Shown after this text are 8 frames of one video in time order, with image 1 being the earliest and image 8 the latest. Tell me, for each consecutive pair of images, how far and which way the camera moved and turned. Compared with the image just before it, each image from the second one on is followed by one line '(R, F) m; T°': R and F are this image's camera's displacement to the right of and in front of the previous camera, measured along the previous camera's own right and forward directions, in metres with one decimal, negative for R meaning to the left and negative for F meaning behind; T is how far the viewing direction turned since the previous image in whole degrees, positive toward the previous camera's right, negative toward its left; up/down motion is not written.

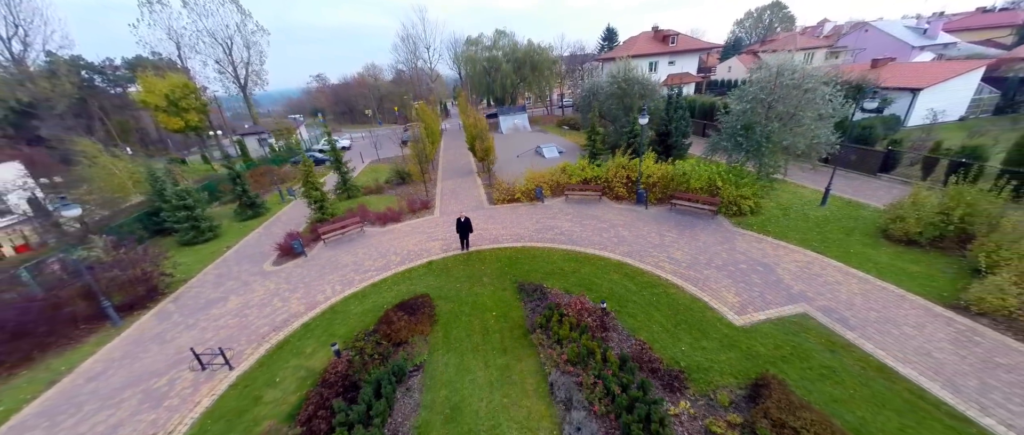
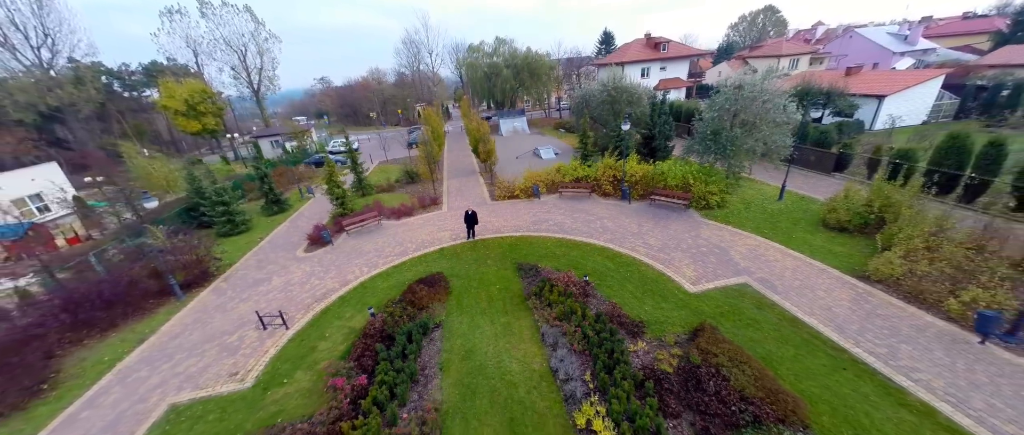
(0.0, -1.8) m; 0°
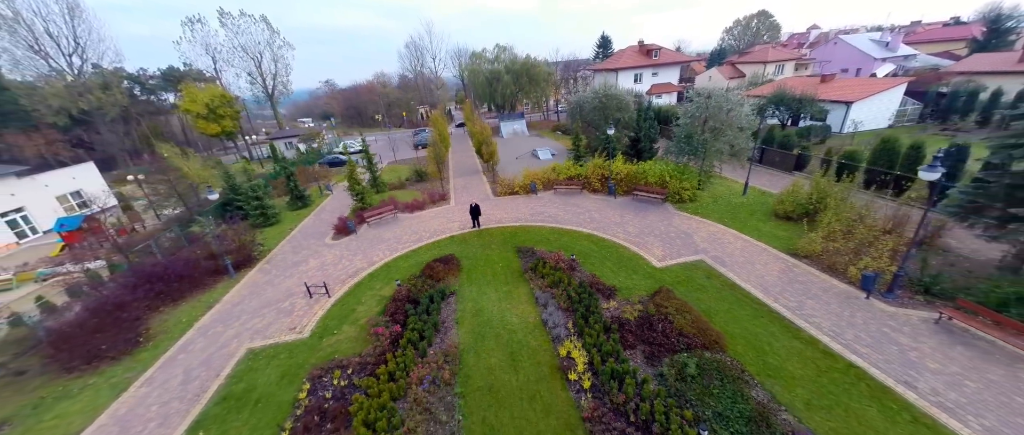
(0.0, -2.1) m; 0°
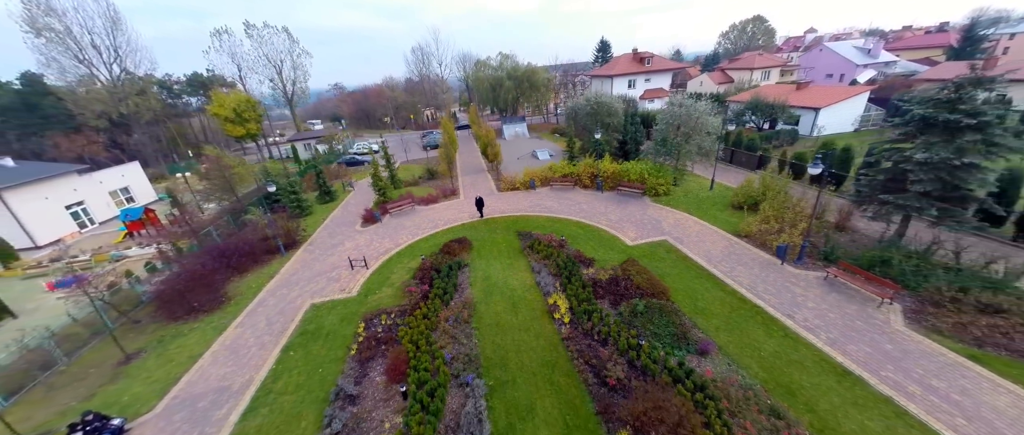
(0.0, -2.8) m; 0°
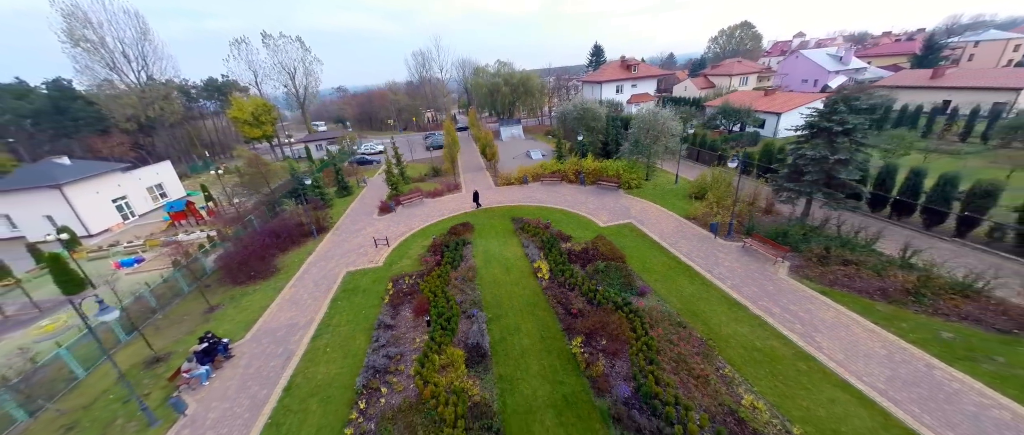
(+0.2, -3.2) m; 0°
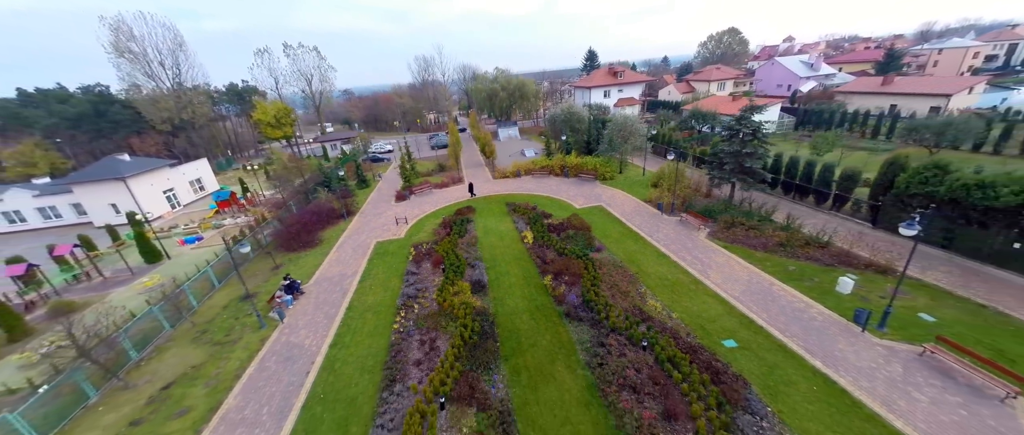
(+0.4, -4.3) m; 0°
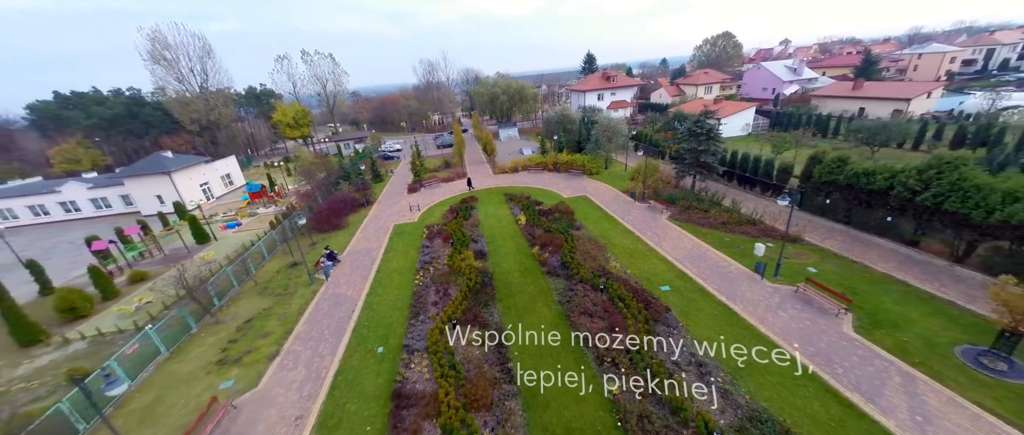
(+0.4, -3.6) m; 0°
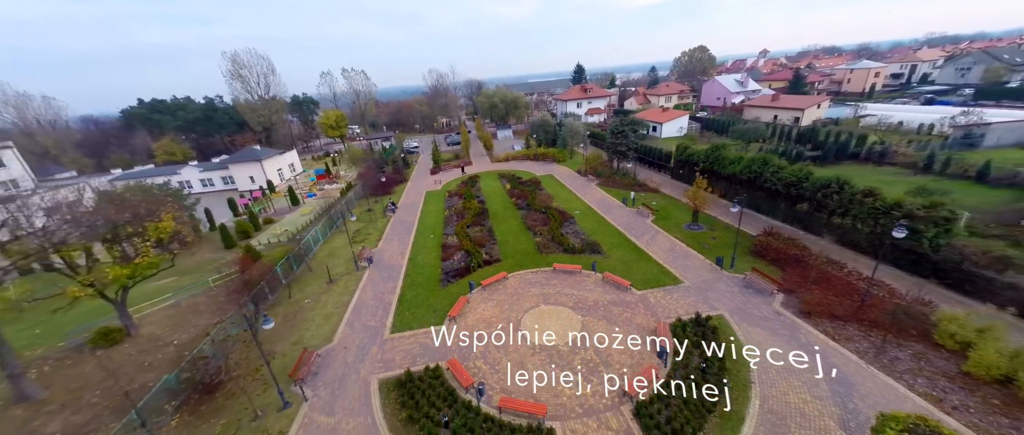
(+1.4, -12.5) m; 0°
